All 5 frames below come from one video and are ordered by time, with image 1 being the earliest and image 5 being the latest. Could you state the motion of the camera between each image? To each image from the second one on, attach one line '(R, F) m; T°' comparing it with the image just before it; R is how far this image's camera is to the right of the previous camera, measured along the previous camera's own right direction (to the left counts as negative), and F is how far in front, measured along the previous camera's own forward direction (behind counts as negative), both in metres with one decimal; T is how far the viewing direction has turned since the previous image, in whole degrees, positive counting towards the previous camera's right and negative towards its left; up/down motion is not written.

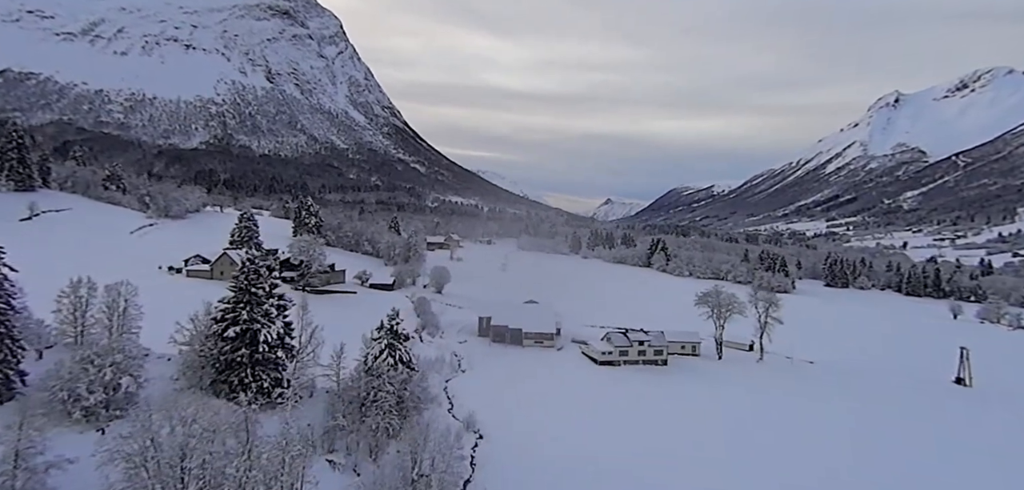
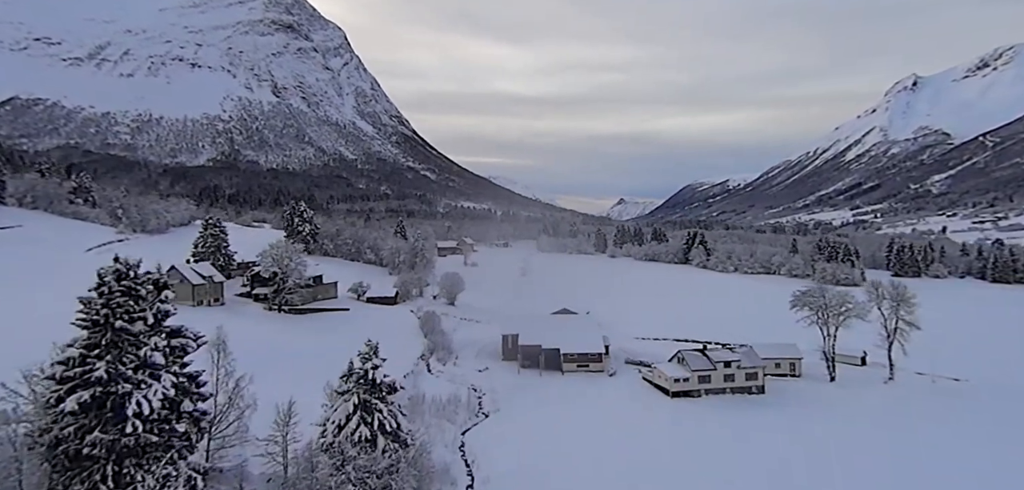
(-0.8, +10.9) m; -1°
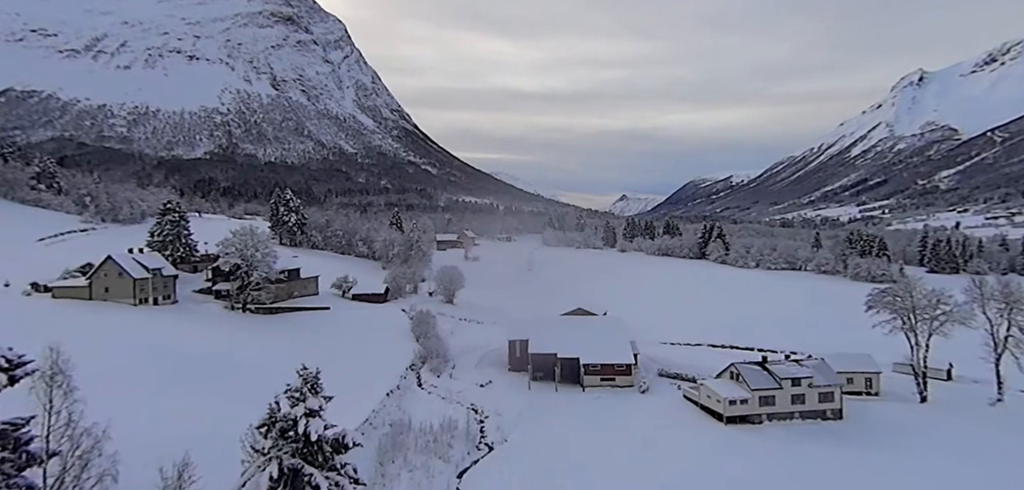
(-0.4, +6.5) m; 0°
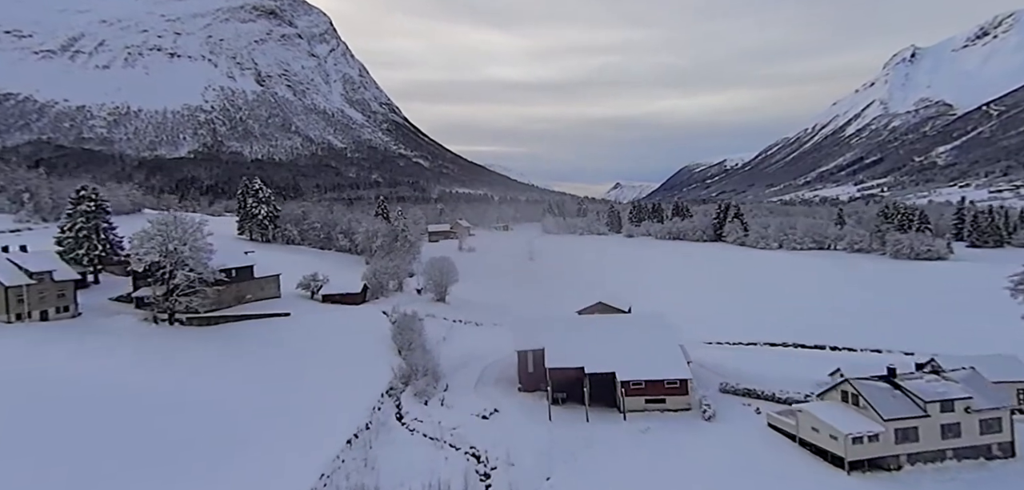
(-0.4, +7.8) m; 0°
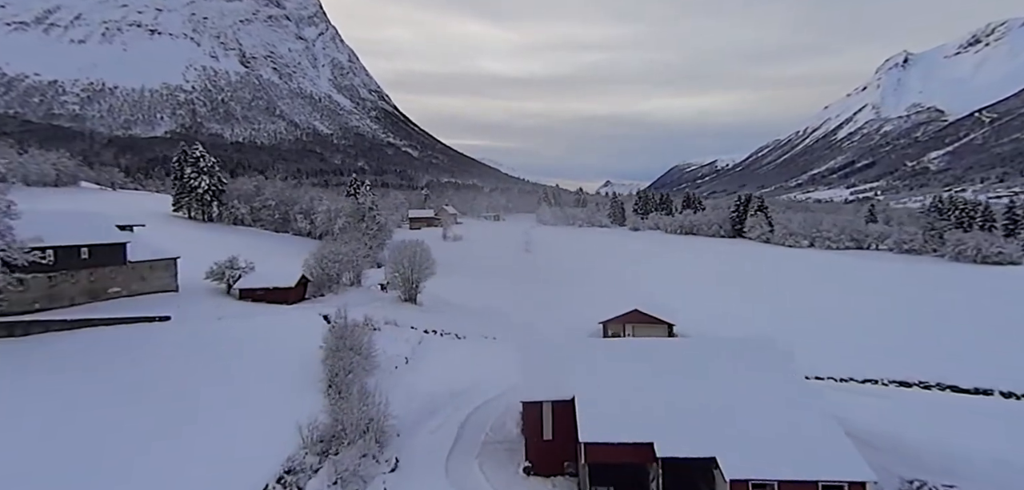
(-0.4, +10.6) m; +1°
